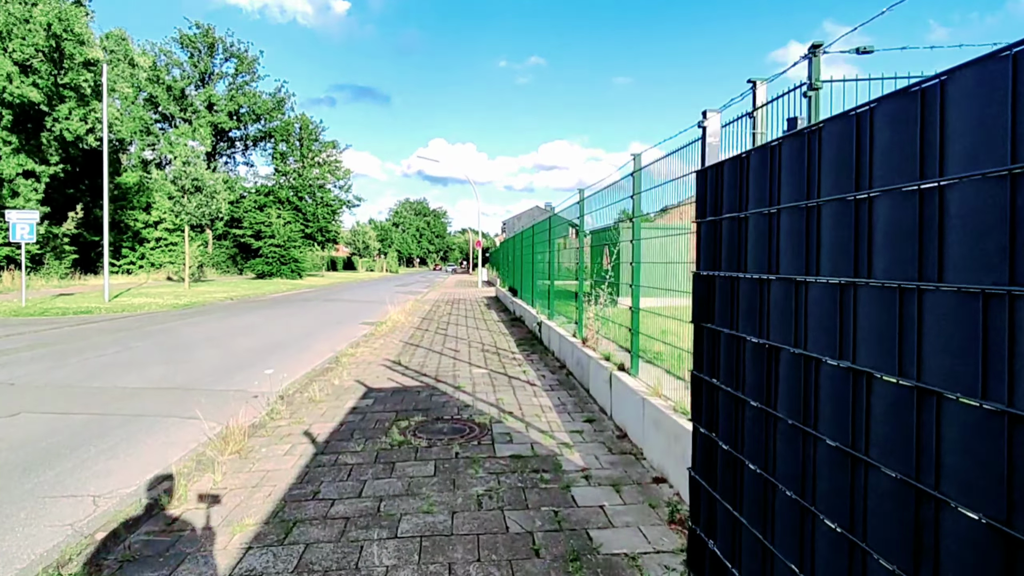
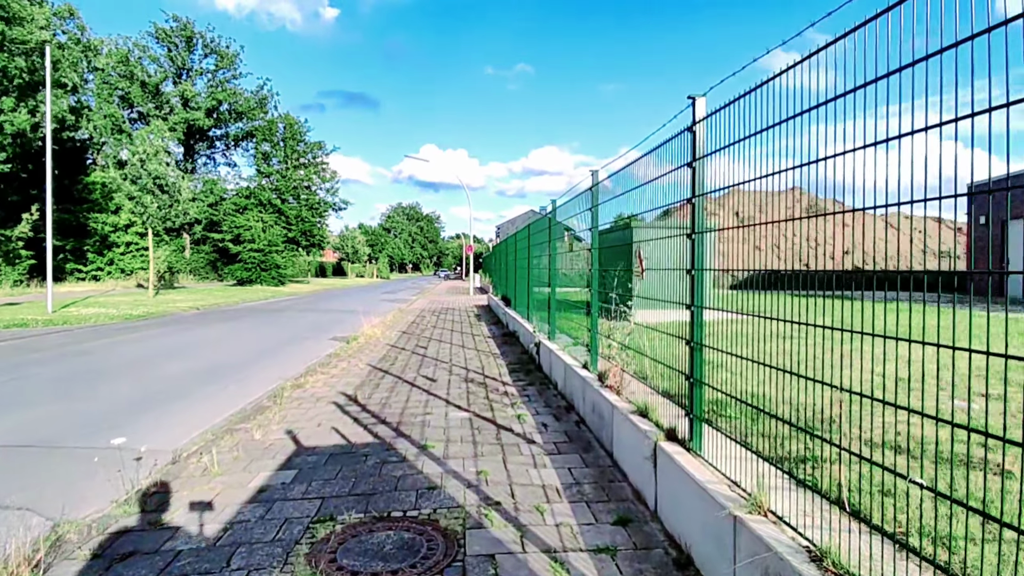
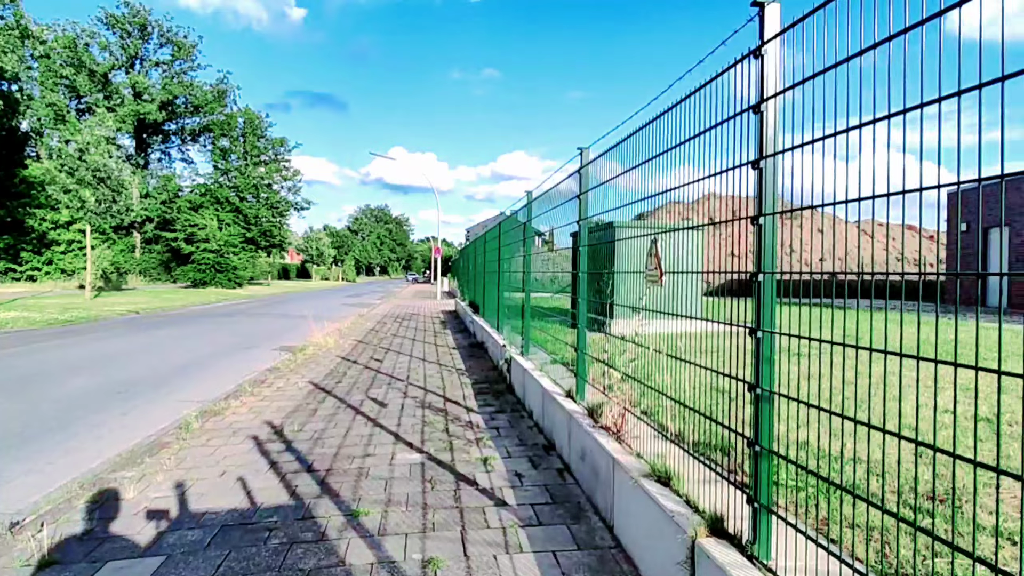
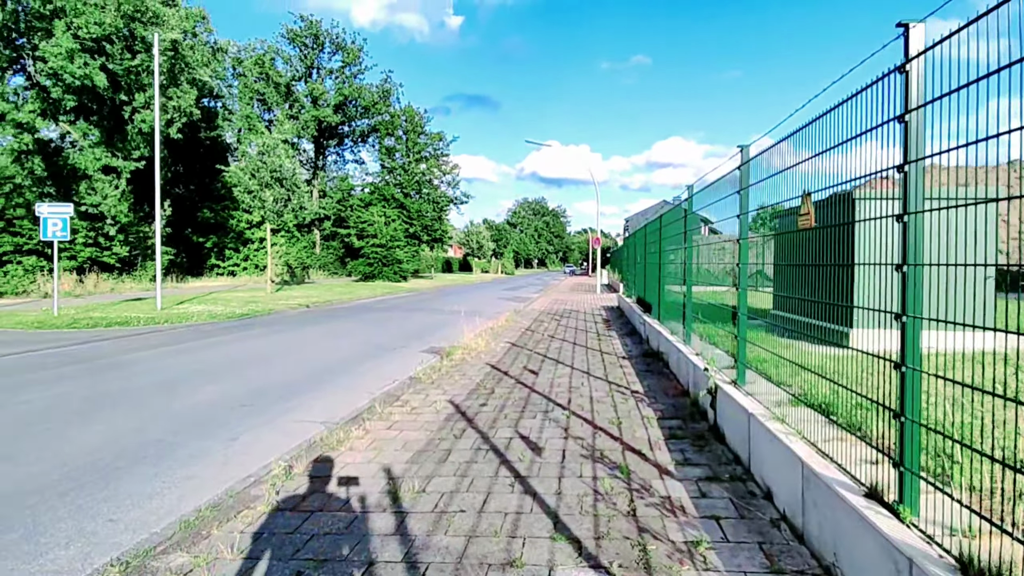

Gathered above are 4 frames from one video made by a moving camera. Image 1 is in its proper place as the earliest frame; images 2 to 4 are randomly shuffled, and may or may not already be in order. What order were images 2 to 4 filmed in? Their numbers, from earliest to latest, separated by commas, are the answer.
2, 3, 4
